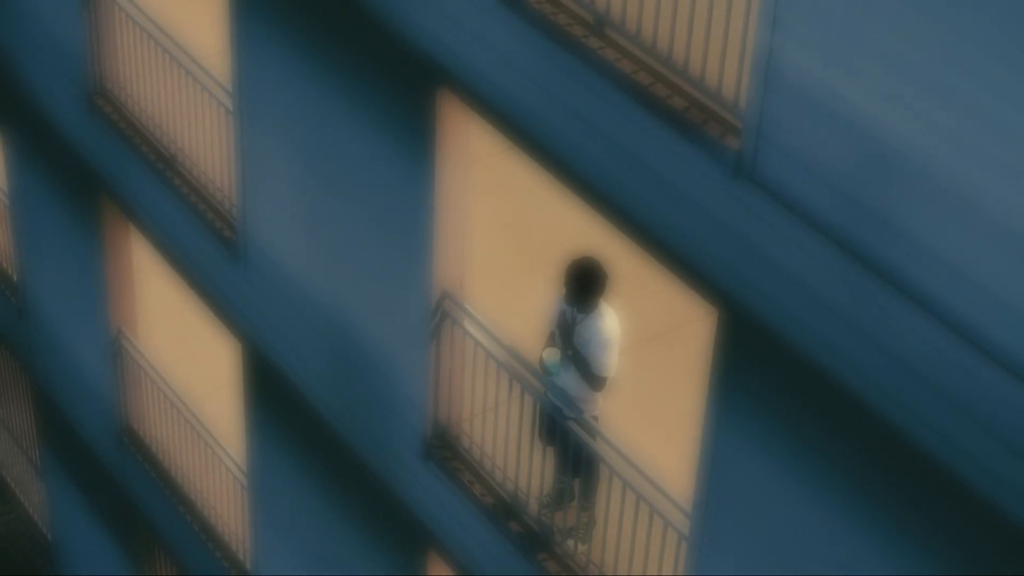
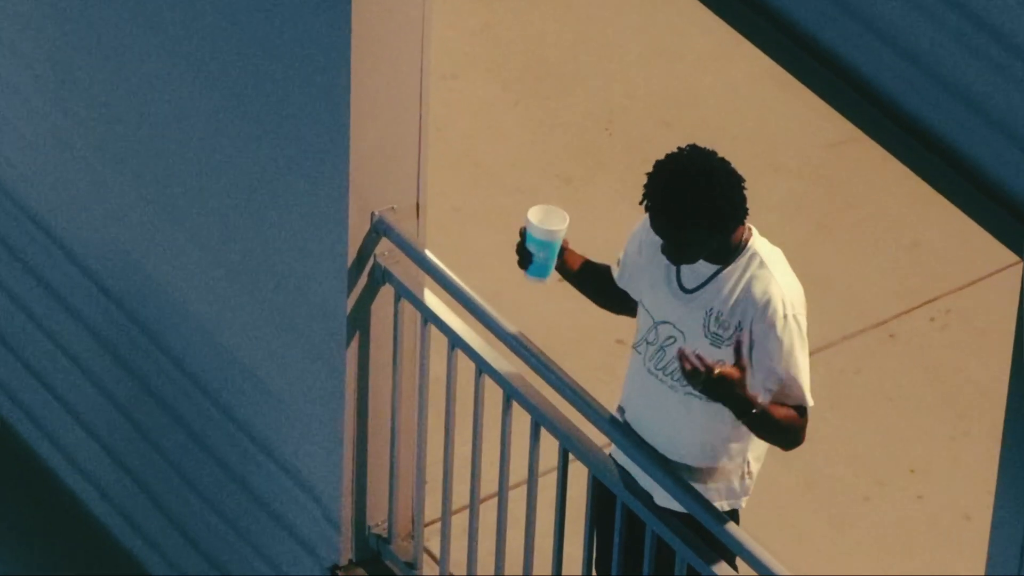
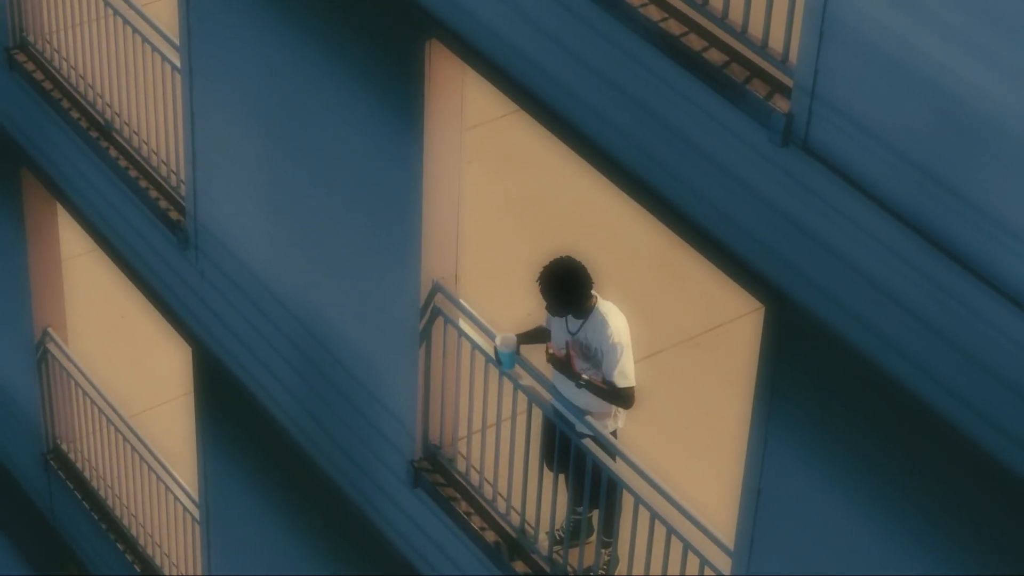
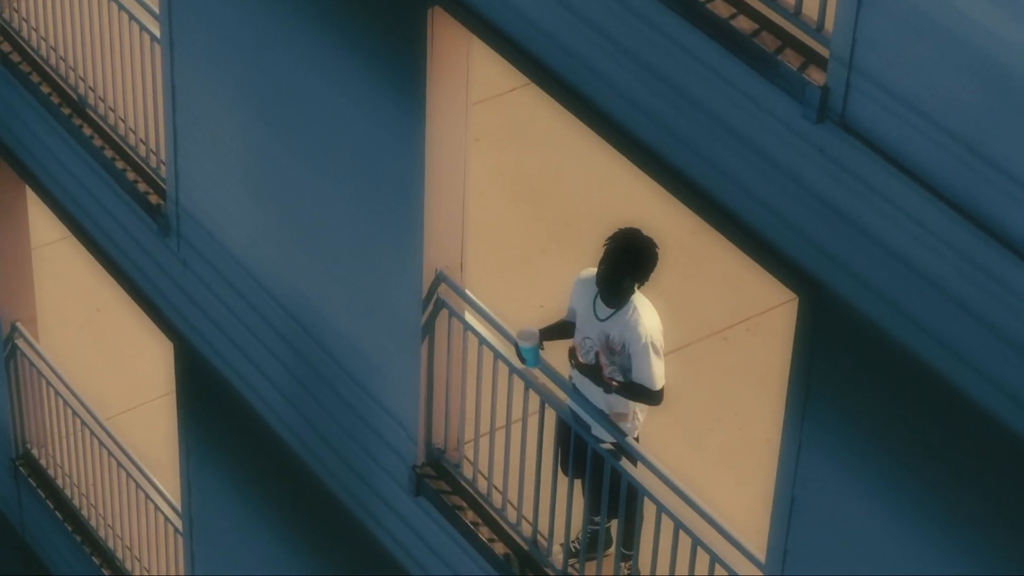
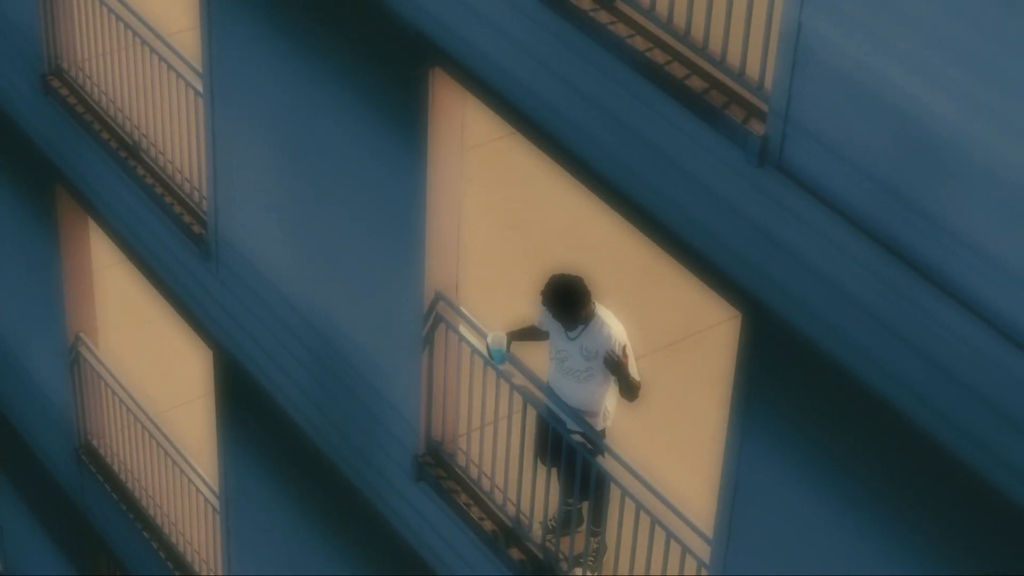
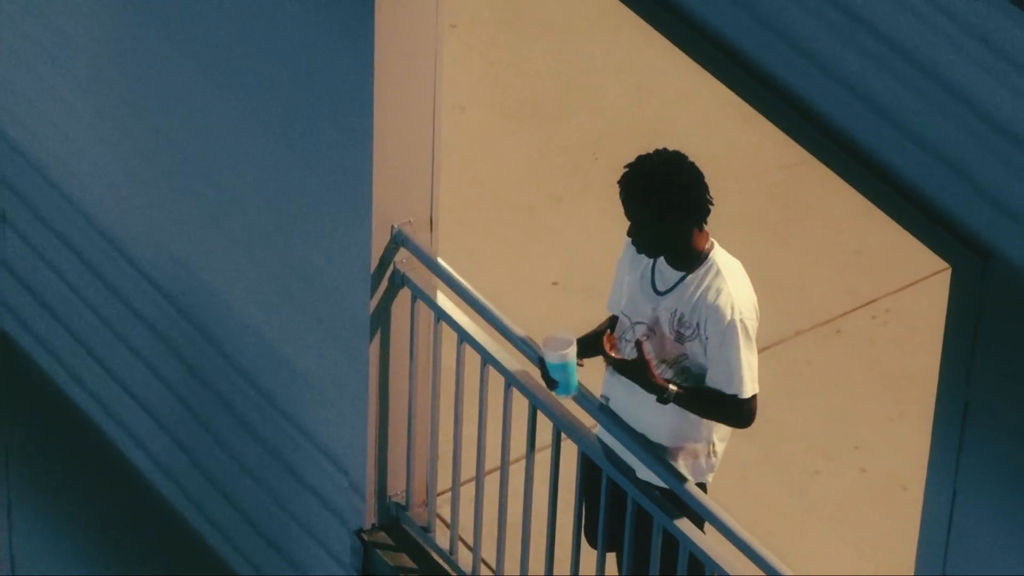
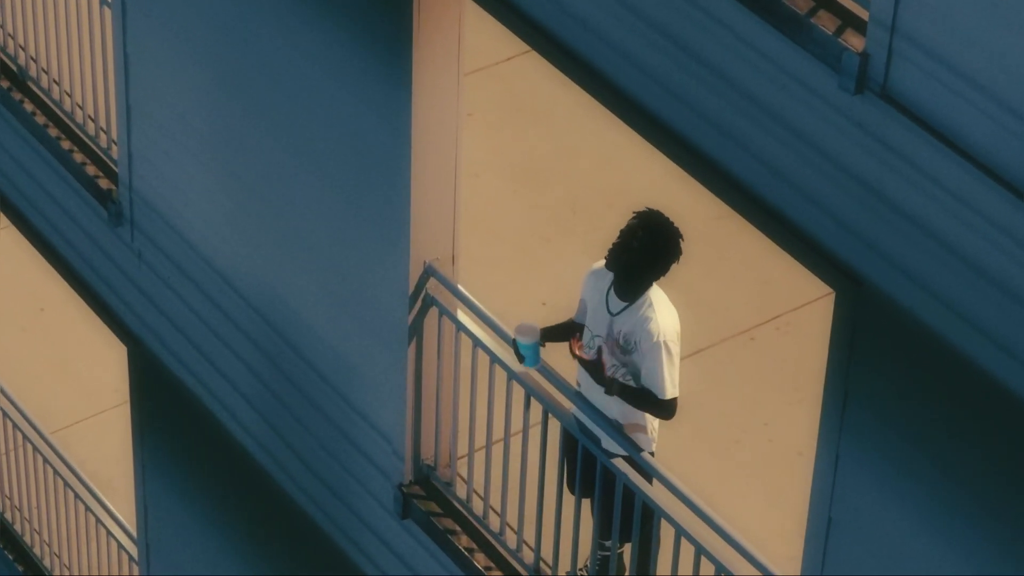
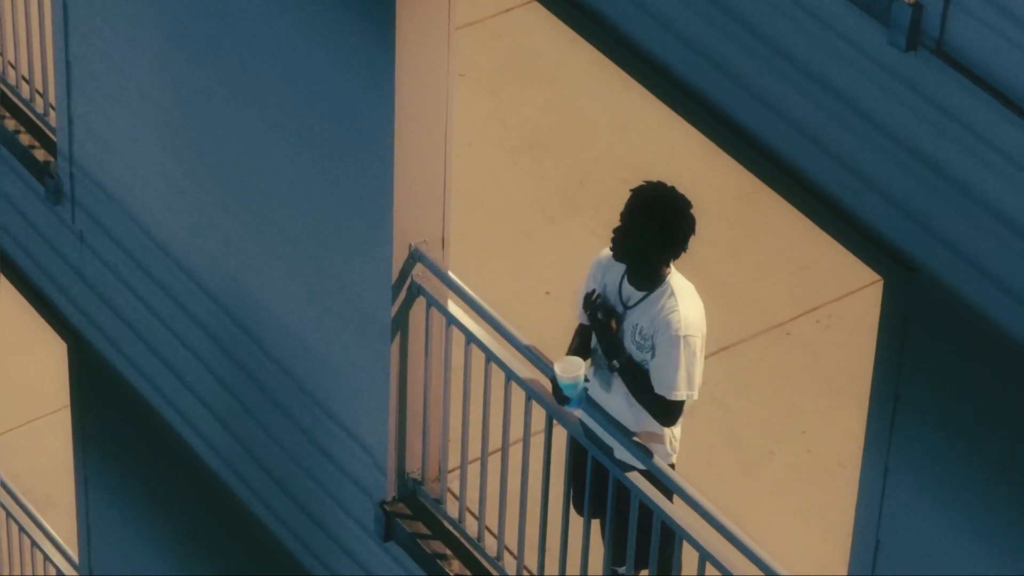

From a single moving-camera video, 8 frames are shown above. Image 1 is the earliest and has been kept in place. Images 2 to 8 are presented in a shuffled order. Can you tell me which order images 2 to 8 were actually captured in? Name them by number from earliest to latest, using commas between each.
5, 3, 4, 7, 8, 6, 2
